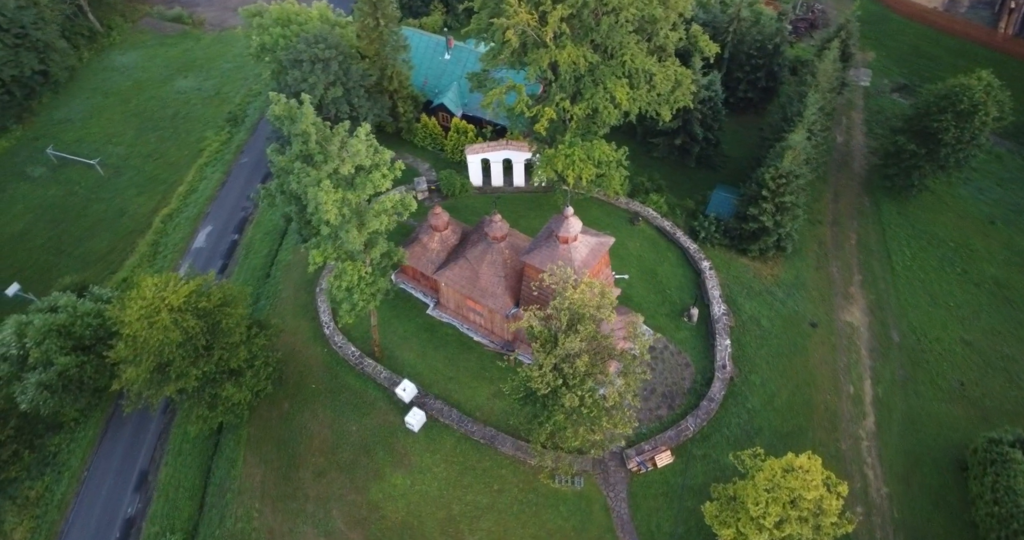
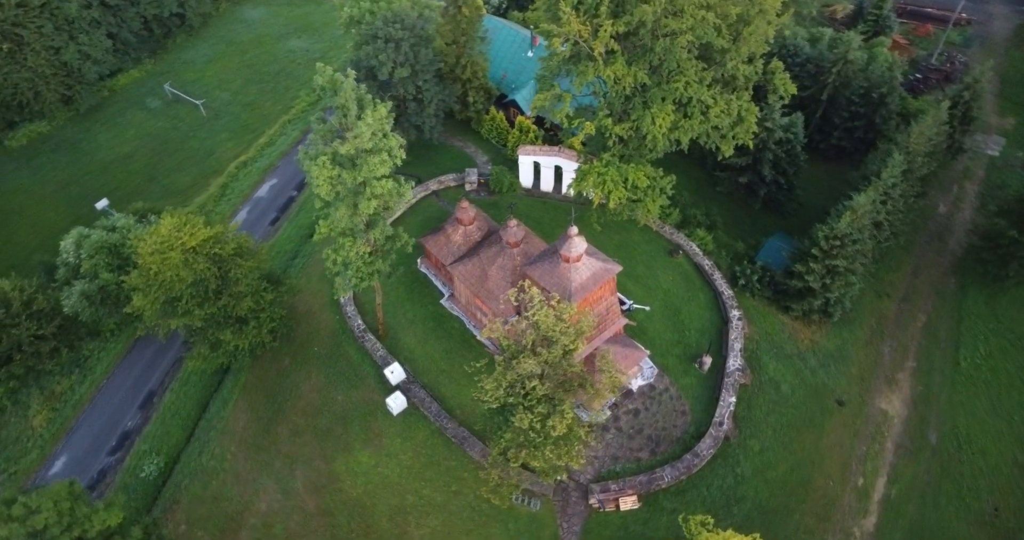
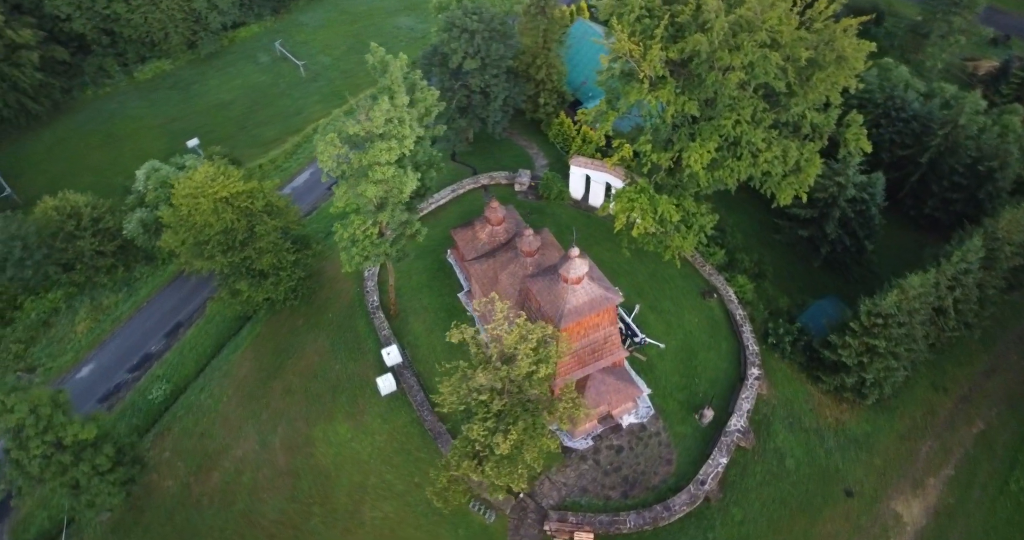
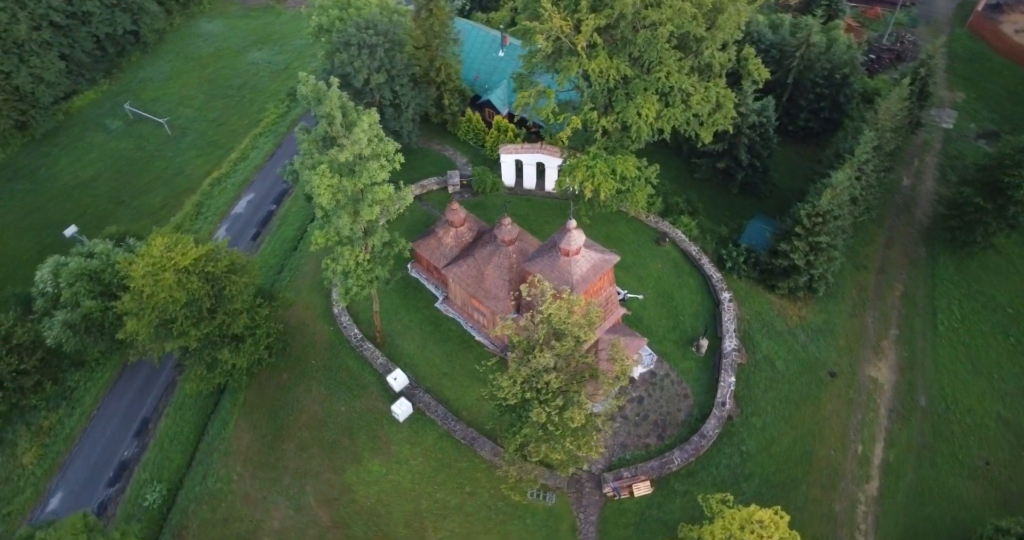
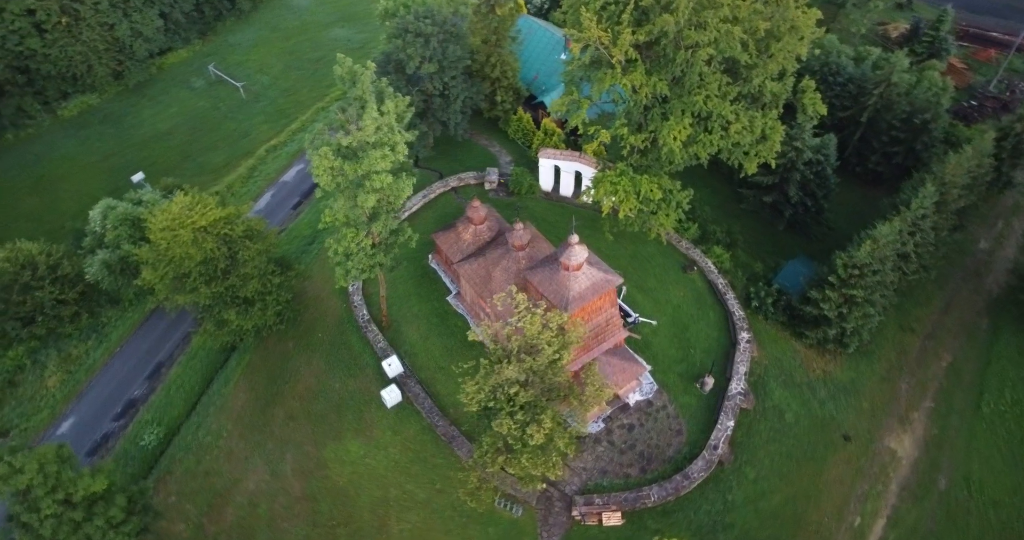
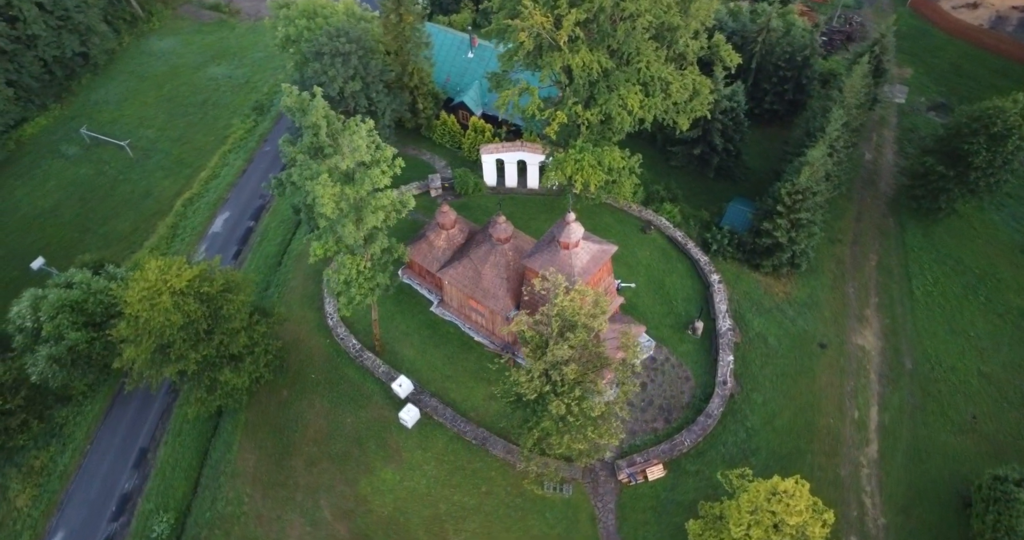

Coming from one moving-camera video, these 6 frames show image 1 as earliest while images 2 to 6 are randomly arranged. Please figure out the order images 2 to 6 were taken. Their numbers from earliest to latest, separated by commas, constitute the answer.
6, 4, 2, 5, 3
